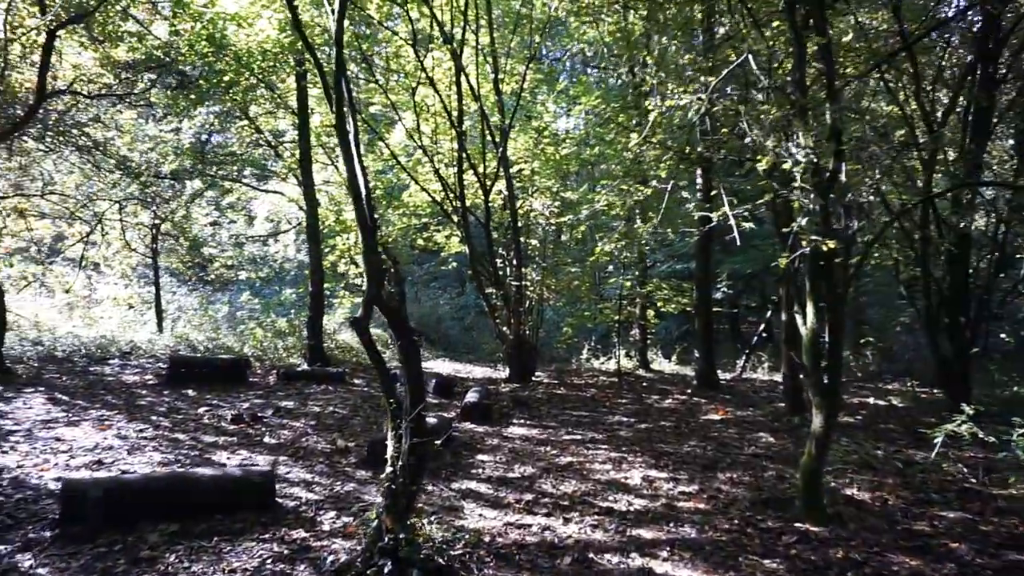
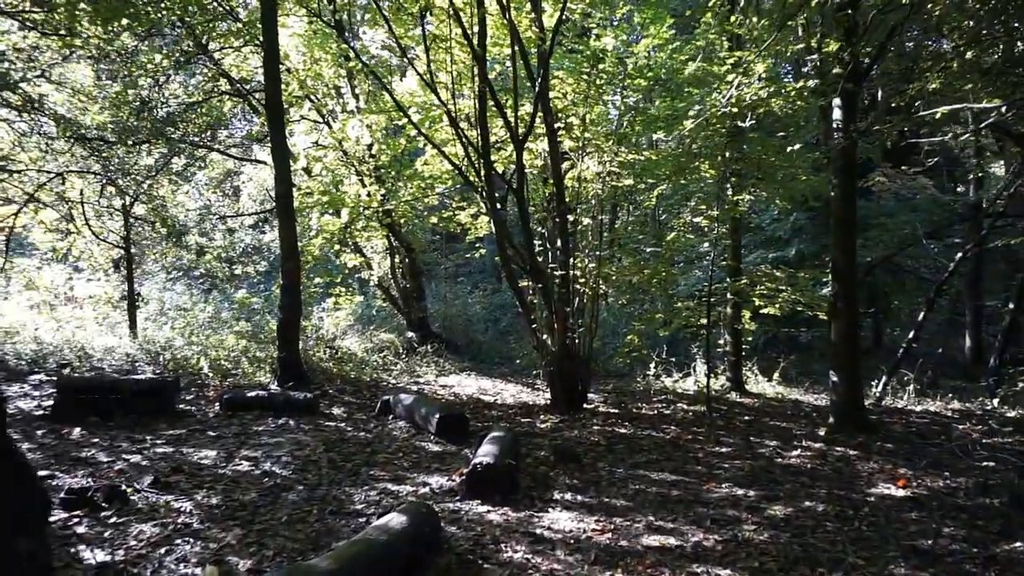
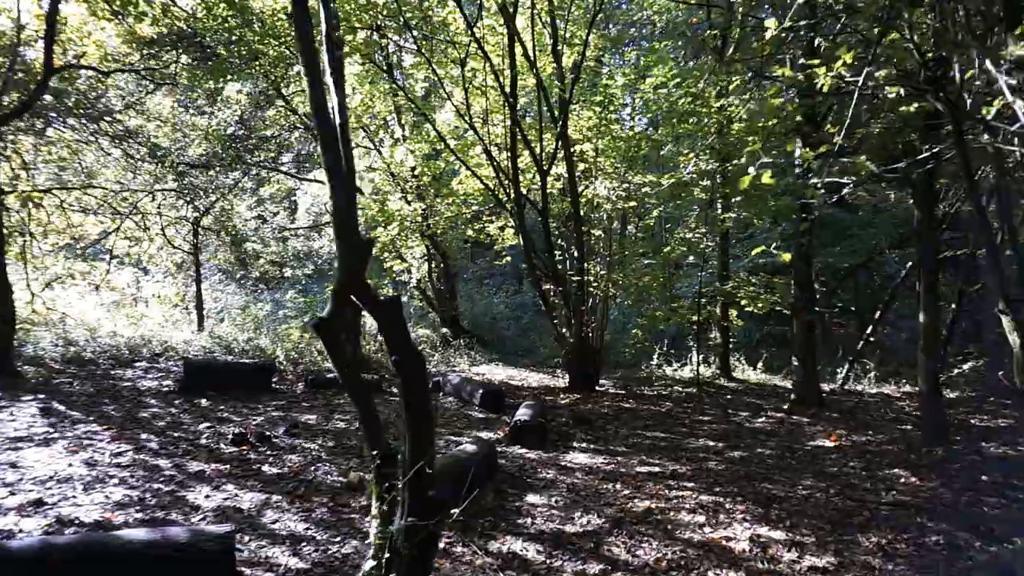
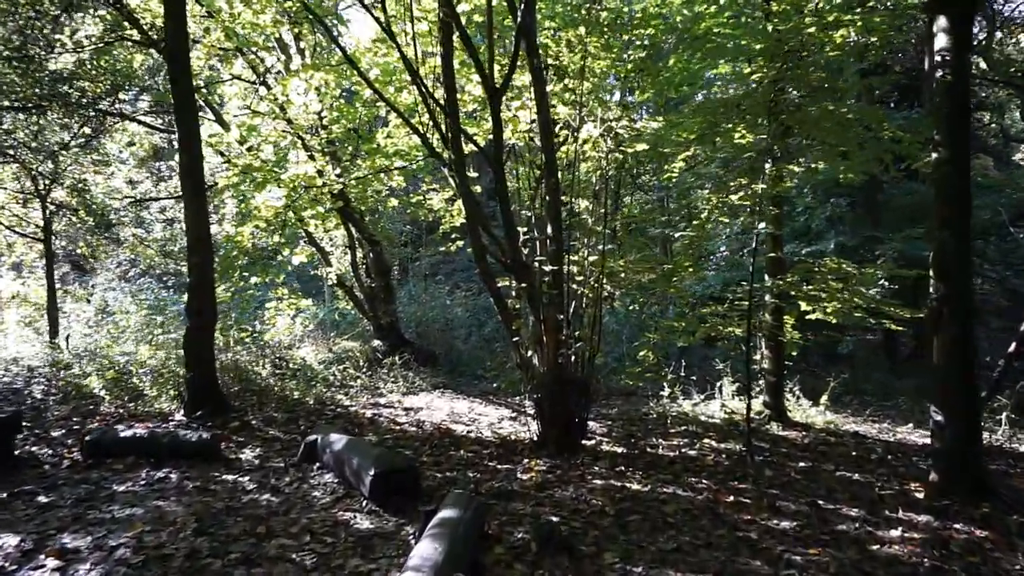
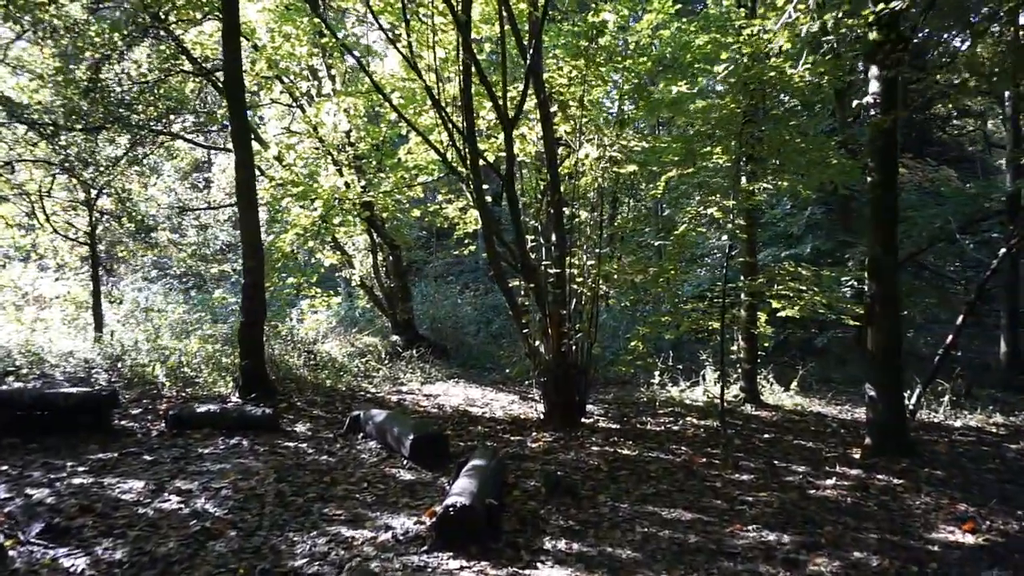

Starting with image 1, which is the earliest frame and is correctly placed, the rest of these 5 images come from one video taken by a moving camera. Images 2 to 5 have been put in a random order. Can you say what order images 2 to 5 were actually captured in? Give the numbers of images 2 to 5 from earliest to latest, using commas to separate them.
3, 2, 5, 4
